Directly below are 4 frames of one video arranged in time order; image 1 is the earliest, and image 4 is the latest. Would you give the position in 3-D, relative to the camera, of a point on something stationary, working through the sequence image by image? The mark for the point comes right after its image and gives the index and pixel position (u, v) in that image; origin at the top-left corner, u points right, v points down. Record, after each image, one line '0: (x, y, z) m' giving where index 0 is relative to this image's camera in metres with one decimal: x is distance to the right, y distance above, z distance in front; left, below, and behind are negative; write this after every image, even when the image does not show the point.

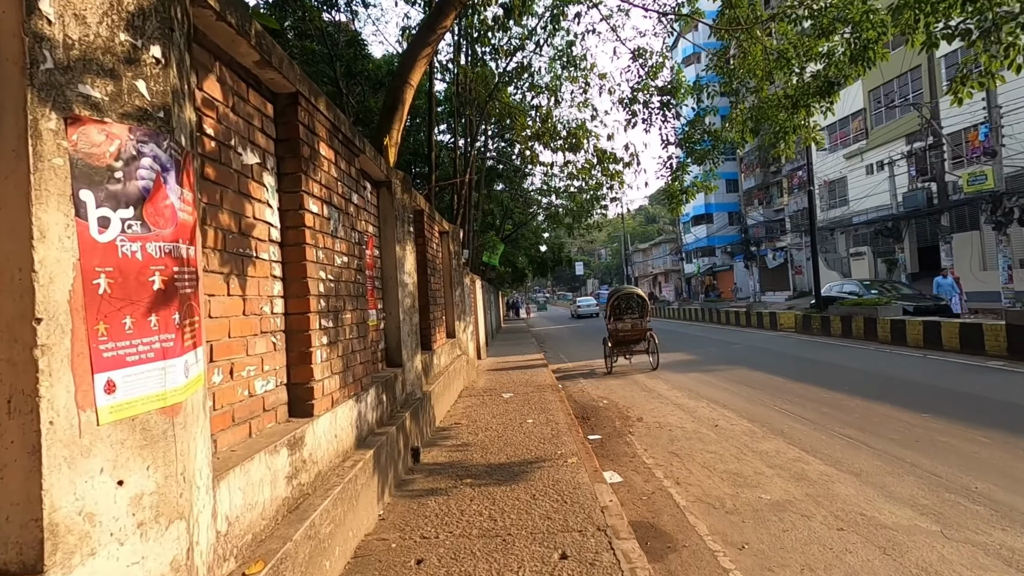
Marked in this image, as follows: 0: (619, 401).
0: (+1.9, -2.0, +9.4) m
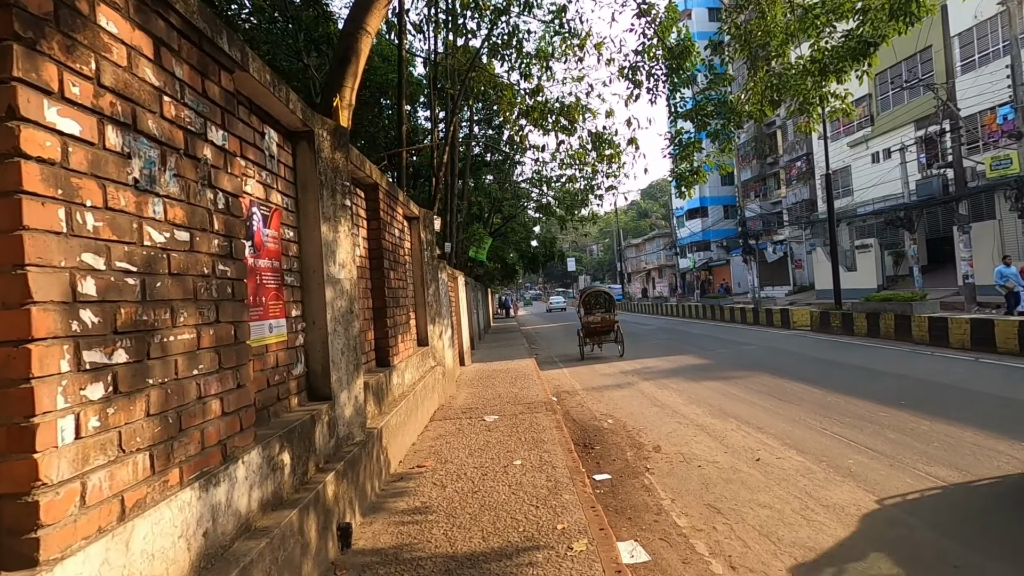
0: (+1.7, -1.9, +7.8) m
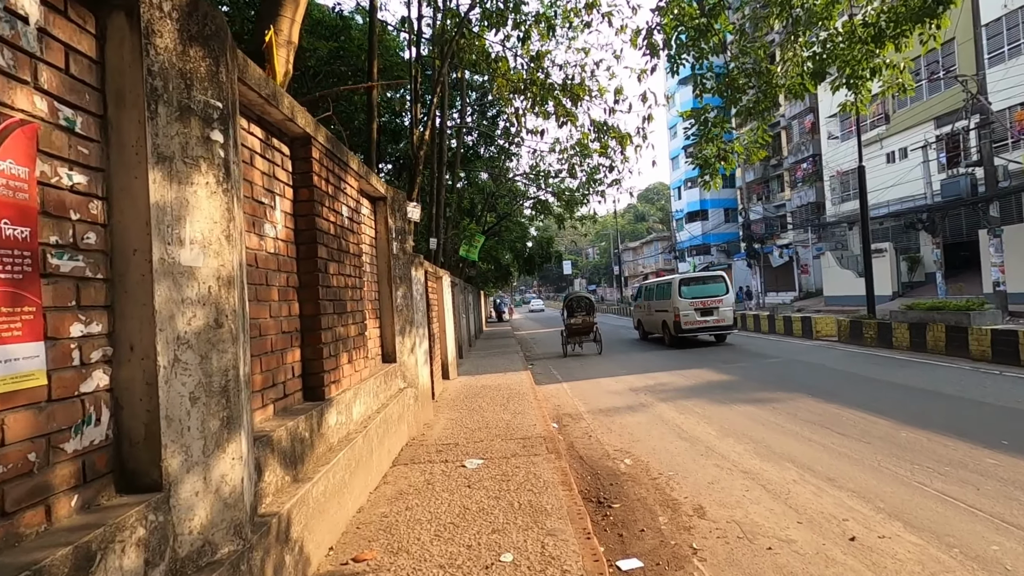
0: (+1.6, -2.0, +6.0) m
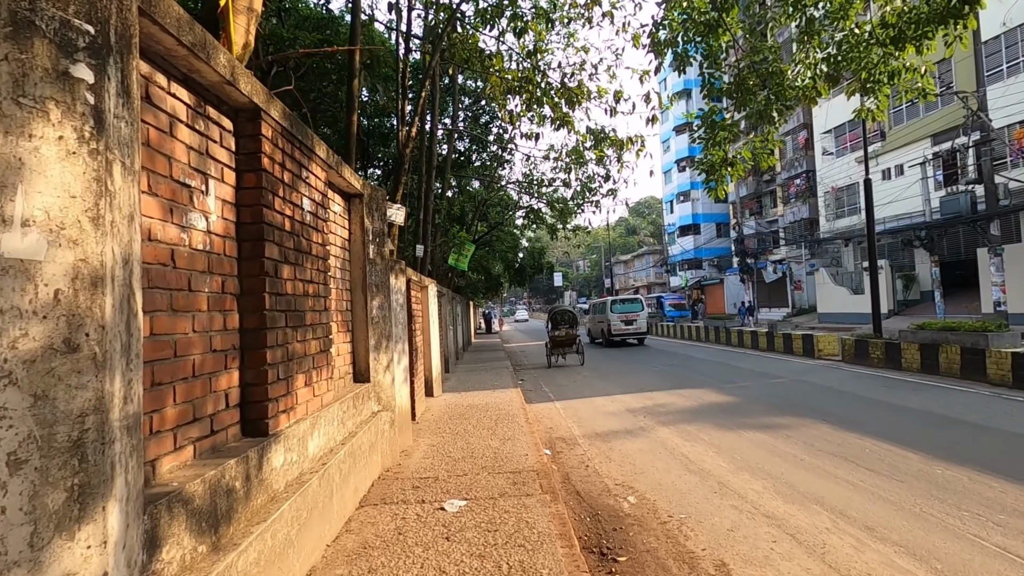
0: (+1.4, -2.1, +5.3) m
